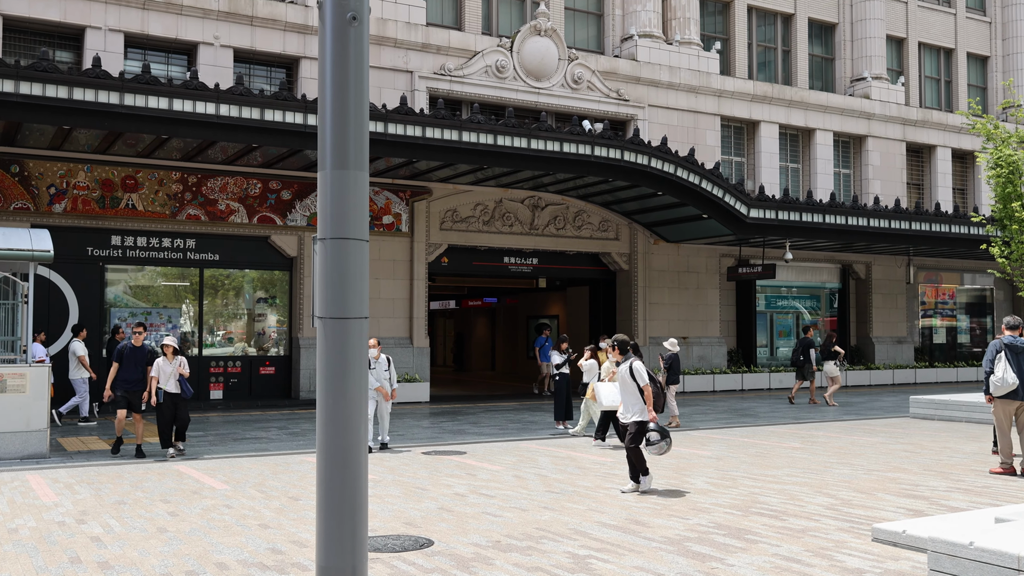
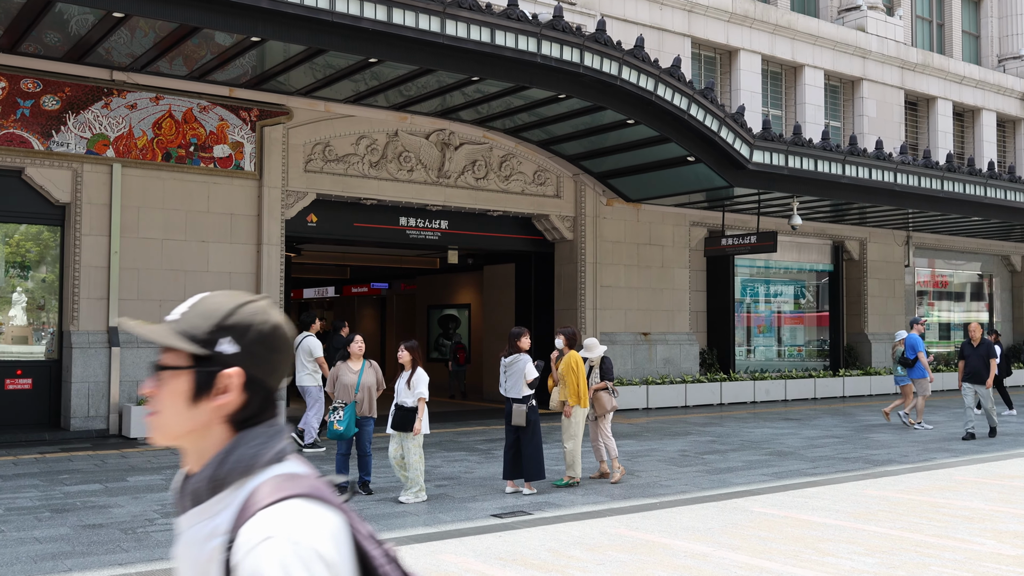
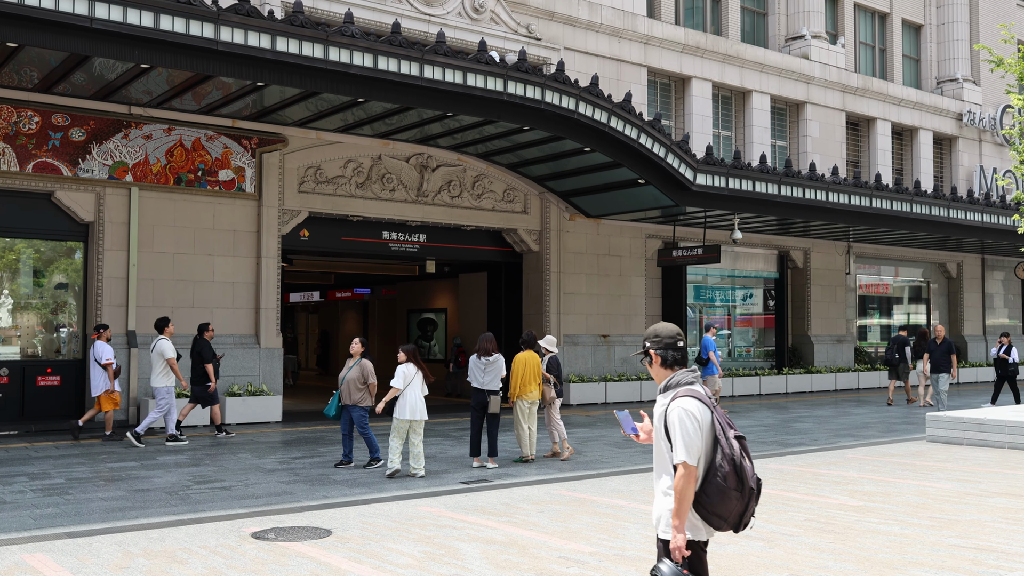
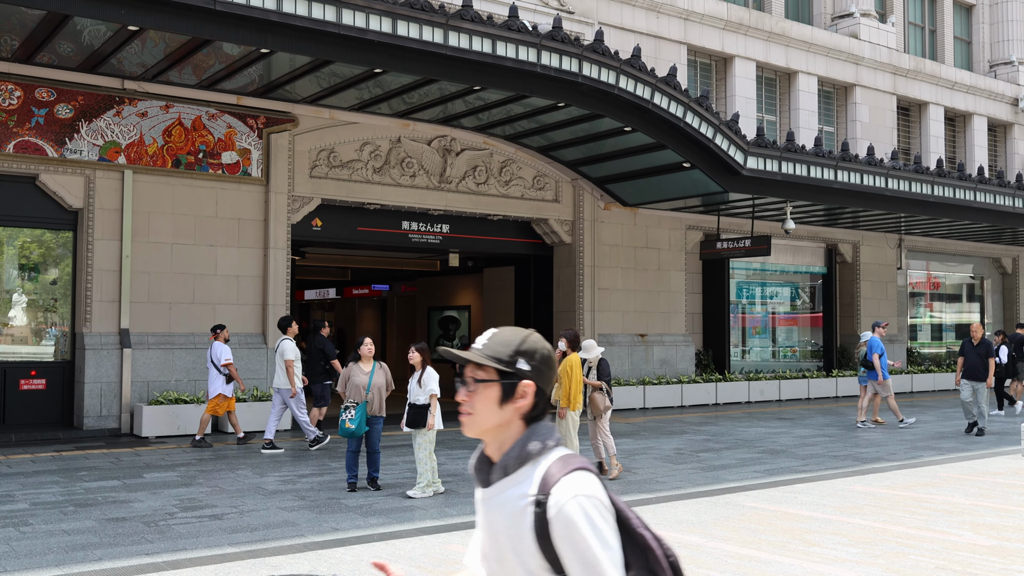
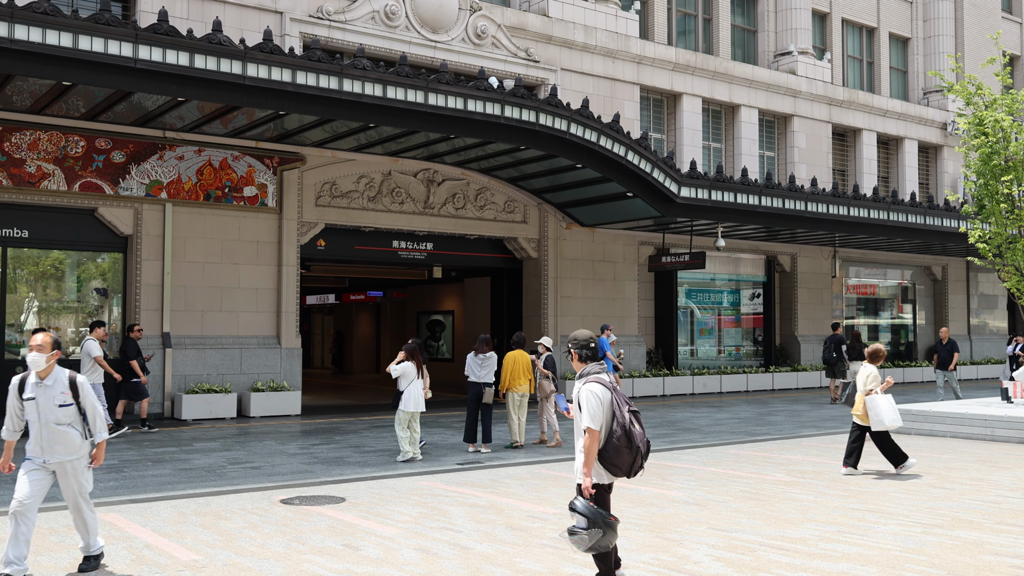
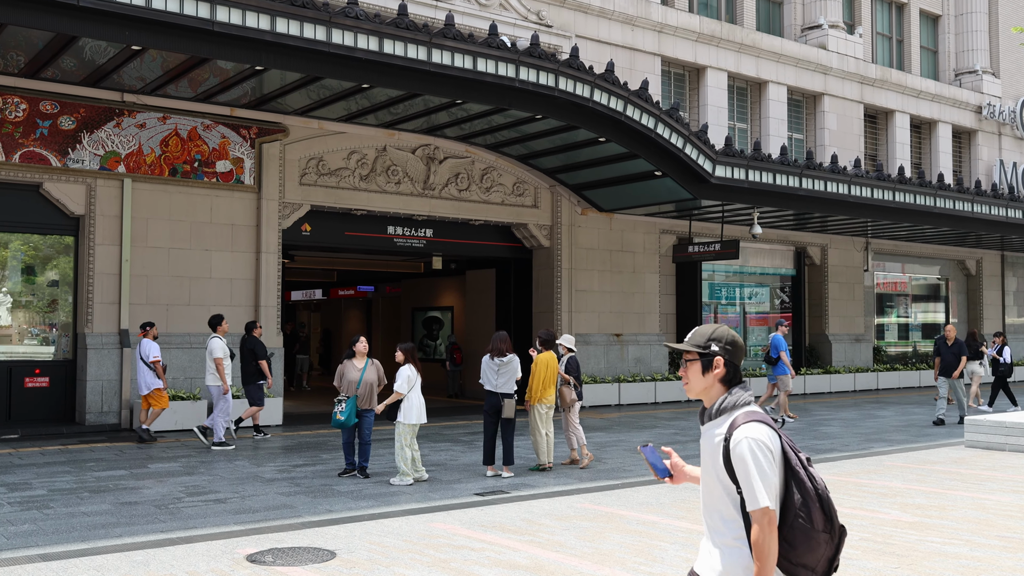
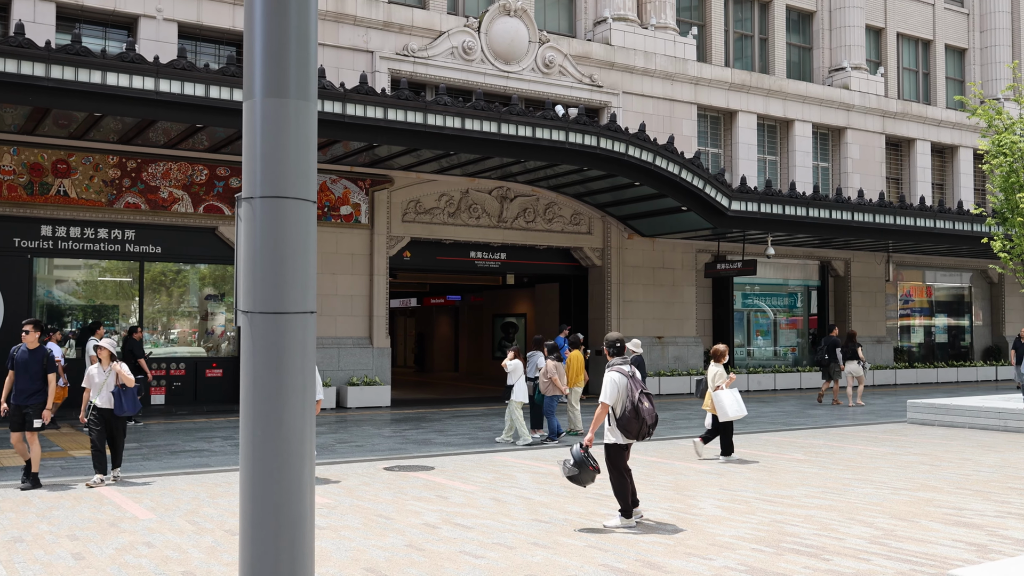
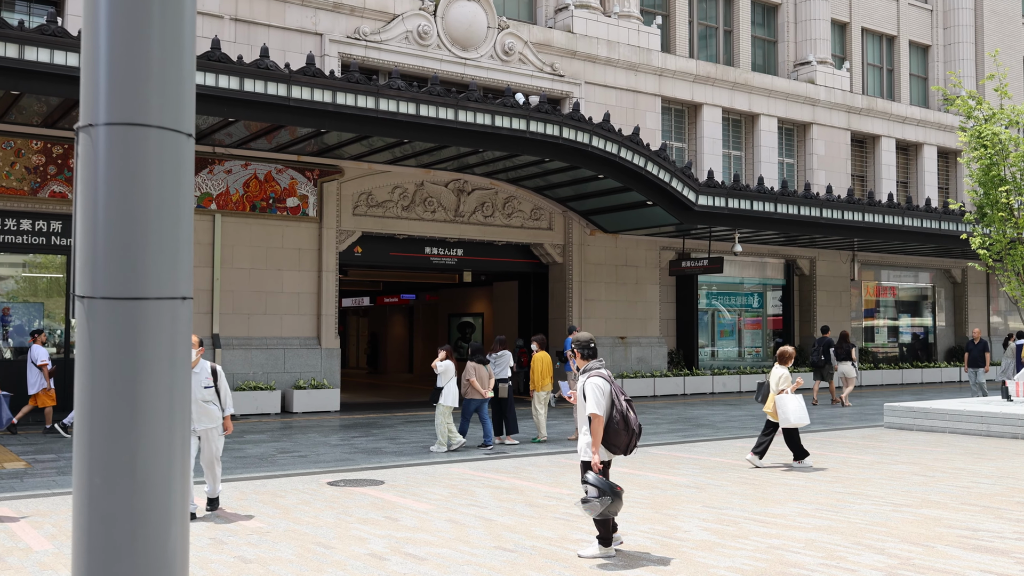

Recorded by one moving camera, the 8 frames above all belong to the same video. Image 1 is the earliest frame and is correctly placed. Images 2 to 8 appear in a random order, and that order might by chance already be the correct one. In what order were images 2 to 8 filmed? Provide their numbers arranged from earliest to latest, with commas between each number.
7, 8, 5, 3, 6, 4, 2
